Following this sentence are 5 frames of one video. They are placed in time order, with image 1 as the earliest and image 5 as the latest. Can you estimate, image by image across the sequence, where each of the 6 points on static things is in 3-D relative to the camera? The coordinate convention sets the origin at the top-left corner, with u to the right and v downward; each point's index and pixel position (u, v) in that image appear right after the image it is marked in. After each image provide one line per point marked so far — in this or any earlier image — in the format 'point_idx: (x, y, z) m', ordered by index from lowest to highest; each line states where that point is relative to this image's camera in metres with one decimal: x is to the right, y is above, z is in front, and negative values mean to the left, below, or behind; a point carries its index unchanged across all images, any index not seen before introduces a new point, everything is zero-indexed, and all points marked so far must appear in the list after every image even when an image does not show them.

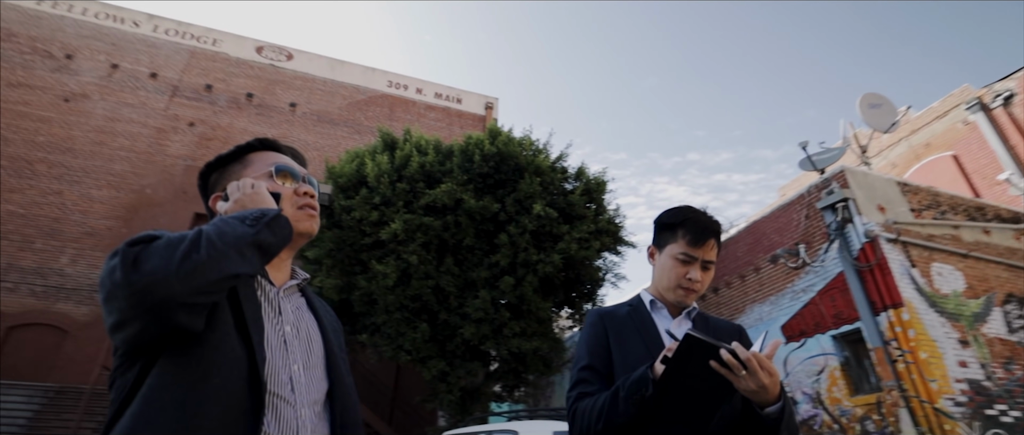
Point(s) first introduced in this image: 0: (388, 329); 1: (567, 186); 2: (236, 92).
0: (-2.2, -2.1, +9.1) m
1: (+1.0, +0.7, +10.4) m
2: (-8.3, +3.8, +15.0) m
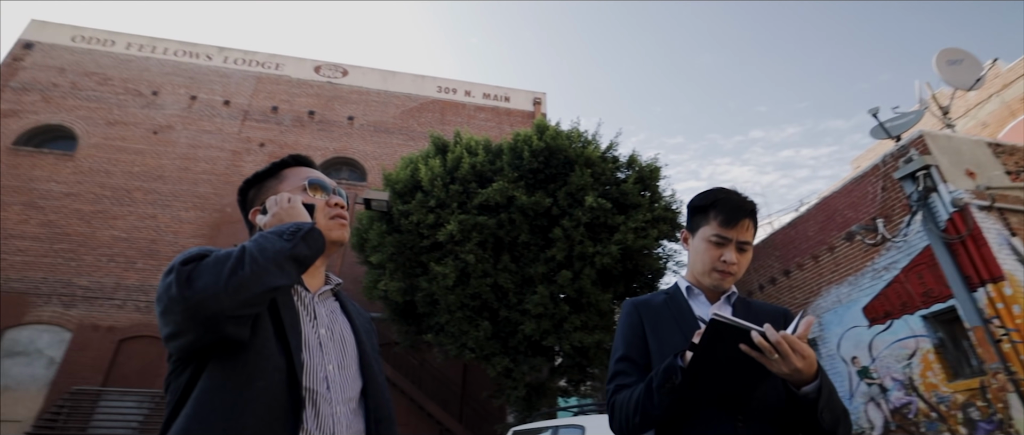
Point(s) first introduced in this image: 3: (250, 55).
0: (-1.0, -2.1, +9.3) m
1: (+2.1, +0.9, +10.2) m
2: (-6.8, +3.5, +15.9) m
3: (-8.8, +5.4, +16.6) m
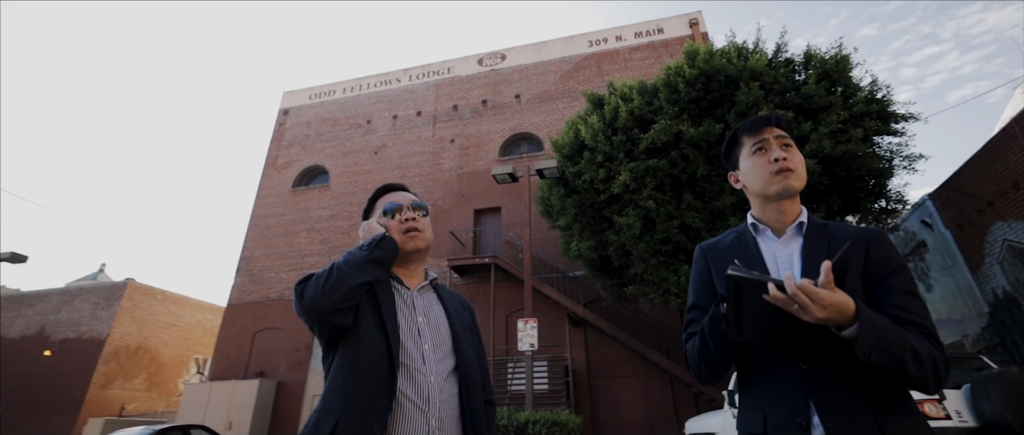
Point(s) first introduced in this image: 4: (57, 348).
0: (+2.6, -1.1, +9.3) m
1: (+5.1, +2.5, +8.8) m
2: (-1.4, +4.1, +17.4) m
3: (-3.3, +5.7, +18.8) m
4: (-17.8, -5.1, +19.2) m
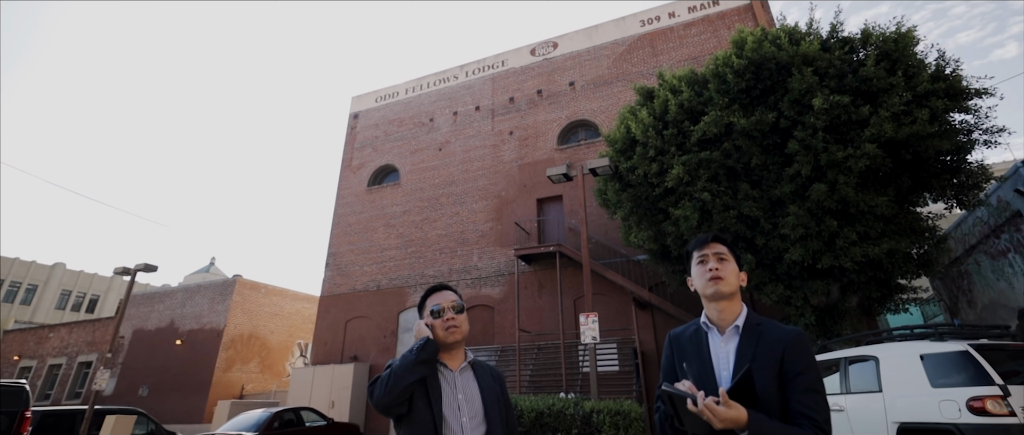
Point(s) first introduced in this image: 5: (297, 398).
0: (+3.7, -1.0, +9.5) m
1: (+5.9, +2.7, +8.4) m
2: (+0.6, +4.5, +17.8) m
3: (-1.2, +6.1, +19.3) m
4: (-14.8, -5.5, +22.3) m
5: (-7.0, -5.9, +16.1) m
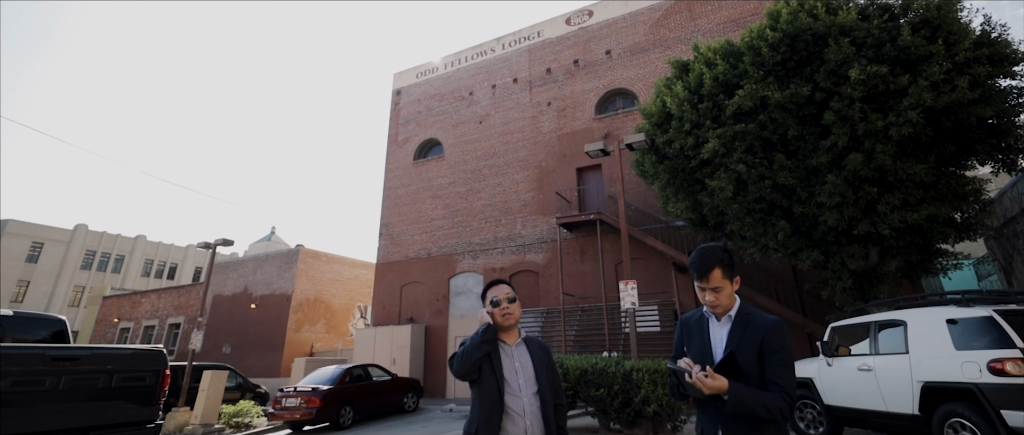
0: (+4.6, -0.4, +9.9) m
1: (+6.5, +3.3, +8.4) m
2: (+2.0, +5.7, +17.9) m
3: (+0.3, +7.4, +19.5) m
4: (-12.6, -4.2, +24.6) m
5: (-5.4, -5.0, +17.8) m
